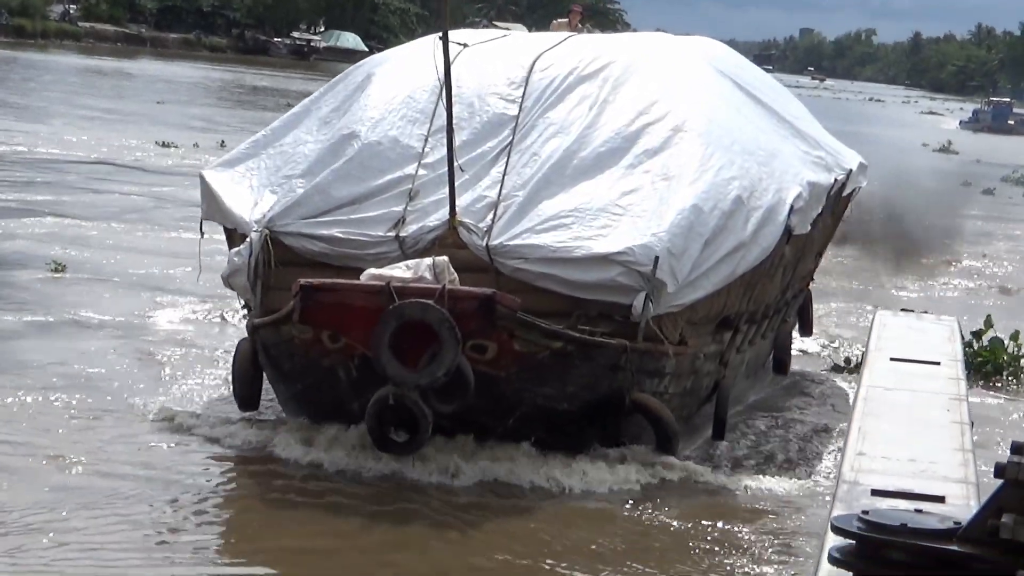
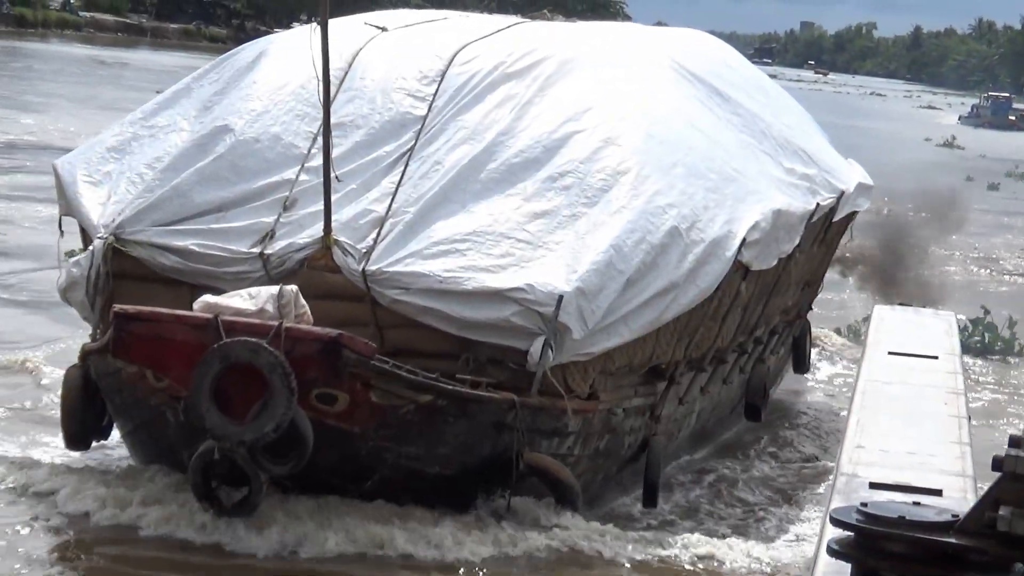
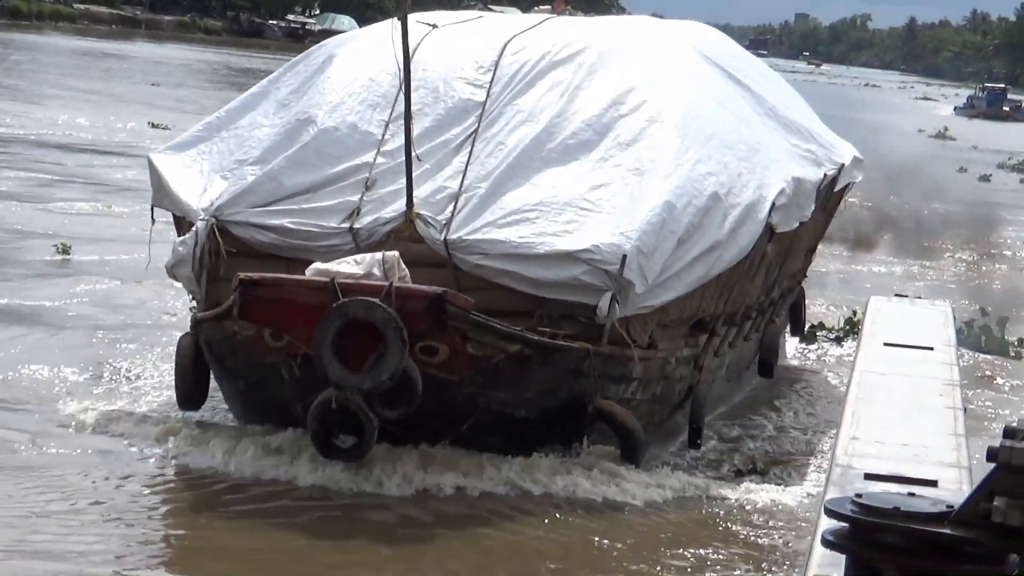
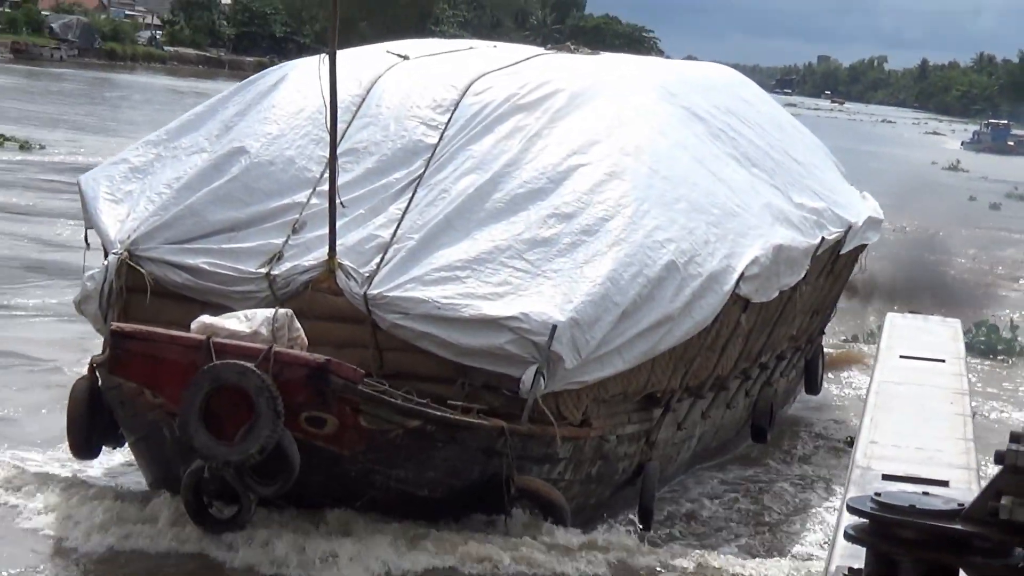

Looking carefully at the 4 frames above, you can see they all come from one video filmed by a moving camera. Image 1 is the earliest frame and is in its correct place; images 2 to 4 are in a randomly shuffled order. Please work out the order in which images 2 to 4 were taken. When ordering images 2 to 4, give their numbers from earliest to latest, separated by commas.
3, 2, 4
